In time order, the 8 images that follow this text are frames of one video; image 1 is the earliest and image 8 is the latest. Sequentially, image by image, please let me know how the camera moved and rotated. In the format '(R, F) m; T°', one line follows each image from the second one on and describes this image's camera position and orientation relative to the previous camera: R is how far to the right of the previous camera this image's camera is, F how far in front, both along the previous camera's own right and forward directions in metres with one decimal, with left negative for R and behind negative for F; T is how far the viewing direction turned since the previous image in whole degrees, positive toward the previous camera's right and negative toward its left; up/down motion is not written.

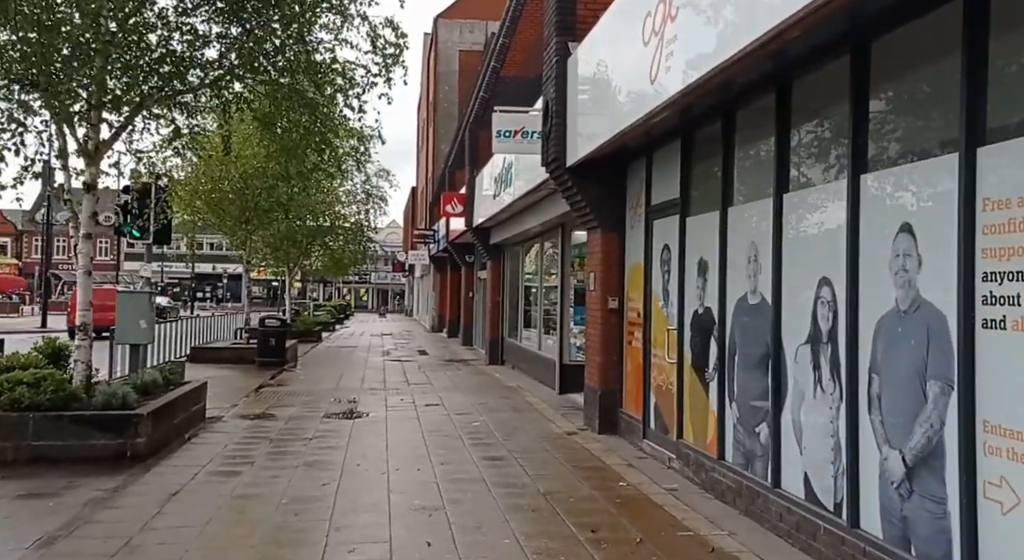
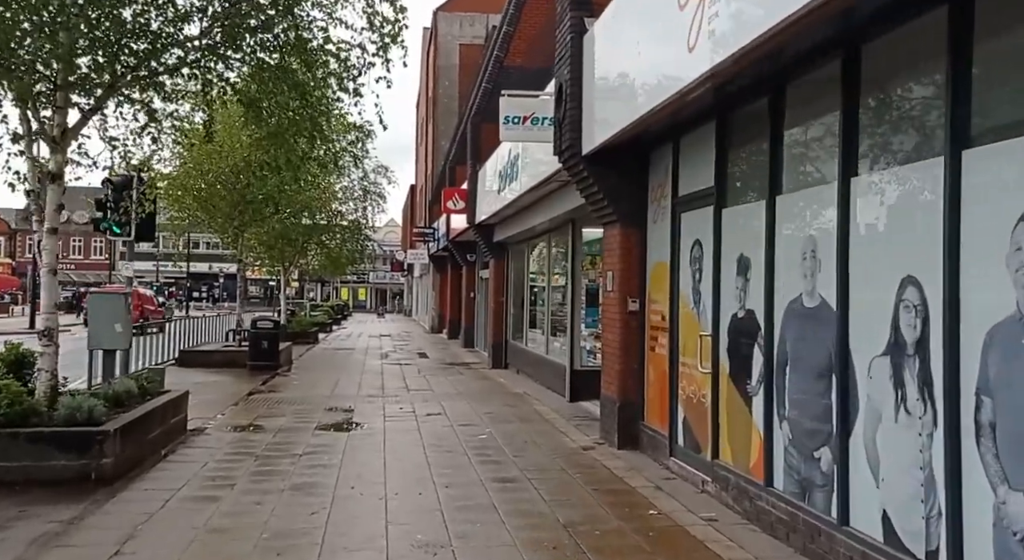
(-0.1, +0.8) m; 0°
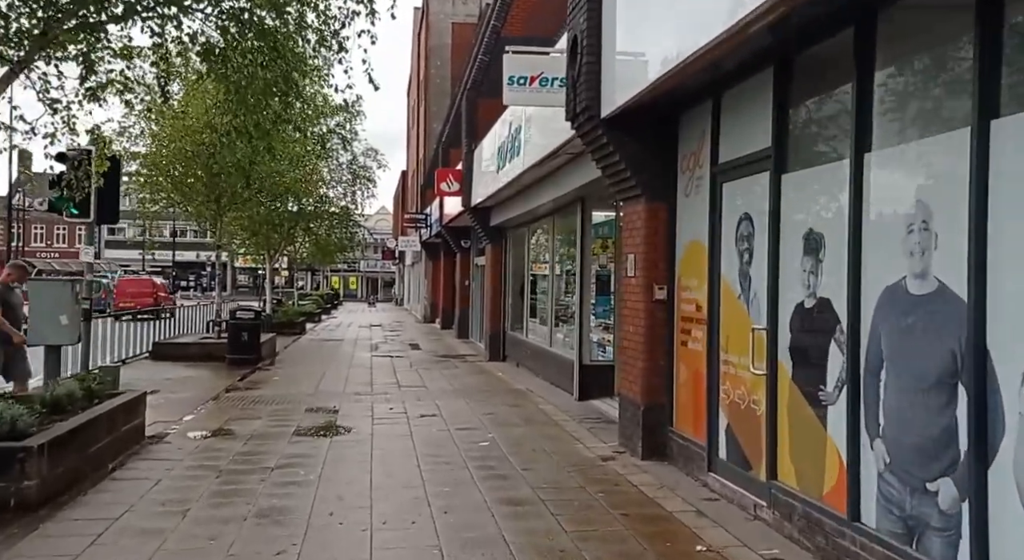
(-0.1, +1.2) m; +1°
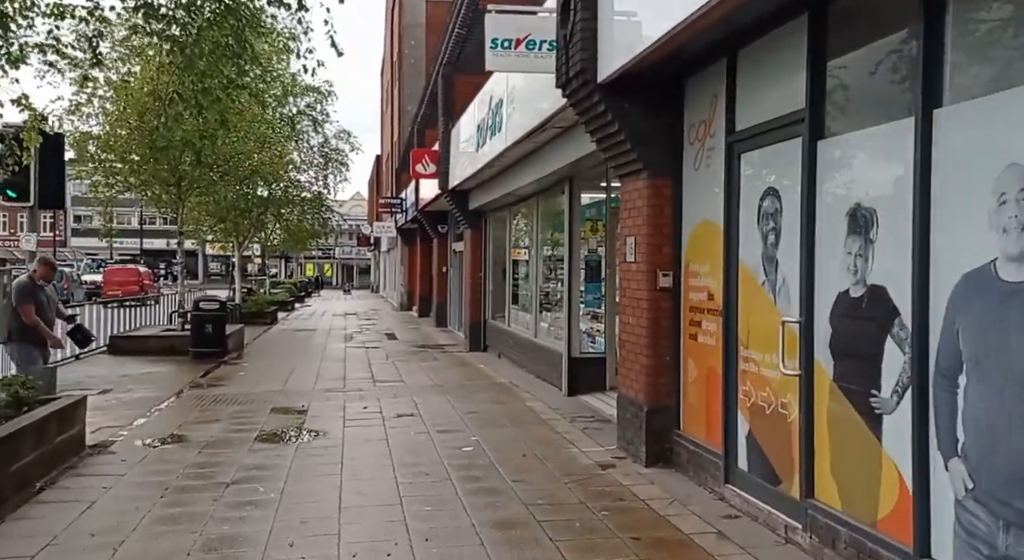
(-0.1, +0.8) m; +2°
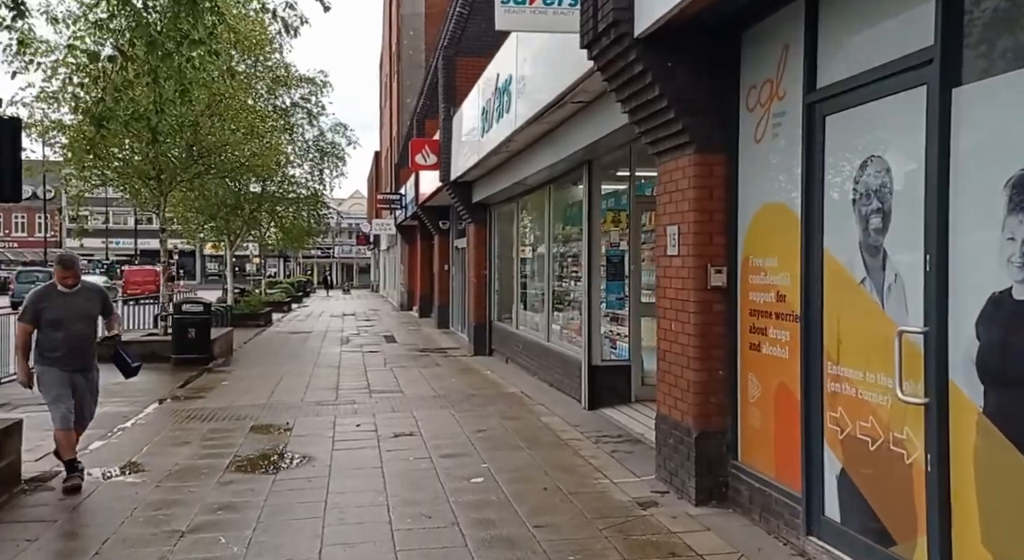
(-0.1, +1.2) m; 0°
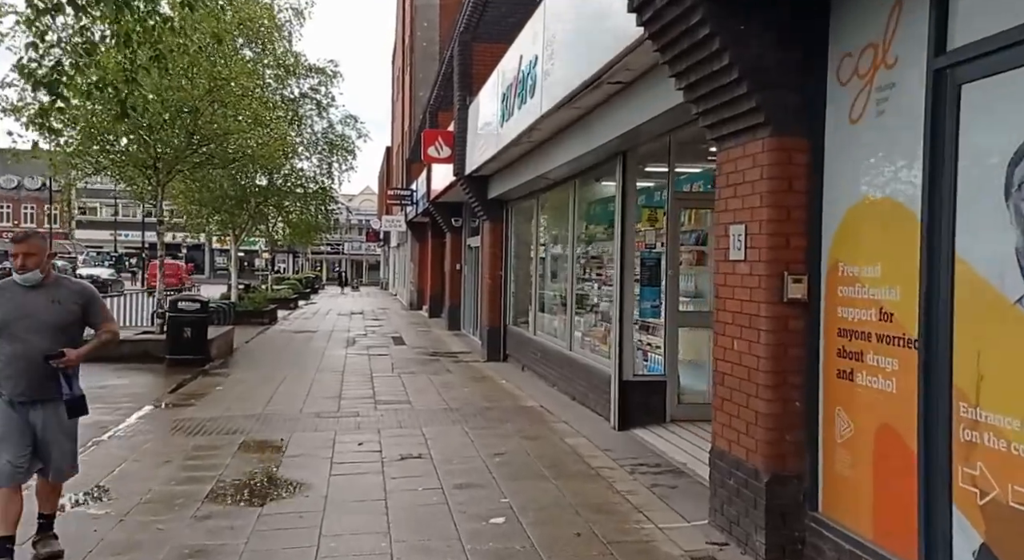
(-0.1, +1.0) m; -1°
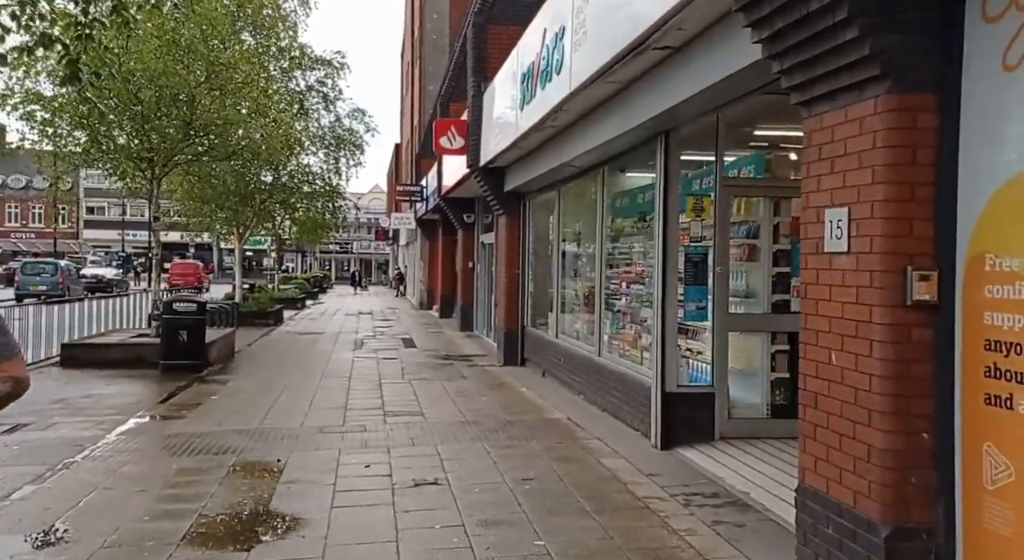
(-0.2, +1.0) m; -1°
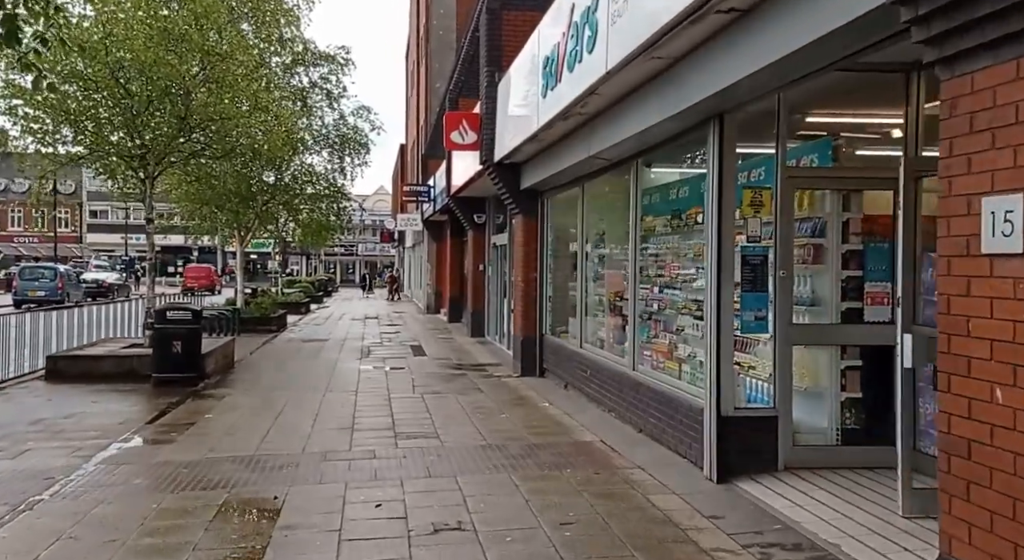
(-0.2, +1.0) m; 0°
